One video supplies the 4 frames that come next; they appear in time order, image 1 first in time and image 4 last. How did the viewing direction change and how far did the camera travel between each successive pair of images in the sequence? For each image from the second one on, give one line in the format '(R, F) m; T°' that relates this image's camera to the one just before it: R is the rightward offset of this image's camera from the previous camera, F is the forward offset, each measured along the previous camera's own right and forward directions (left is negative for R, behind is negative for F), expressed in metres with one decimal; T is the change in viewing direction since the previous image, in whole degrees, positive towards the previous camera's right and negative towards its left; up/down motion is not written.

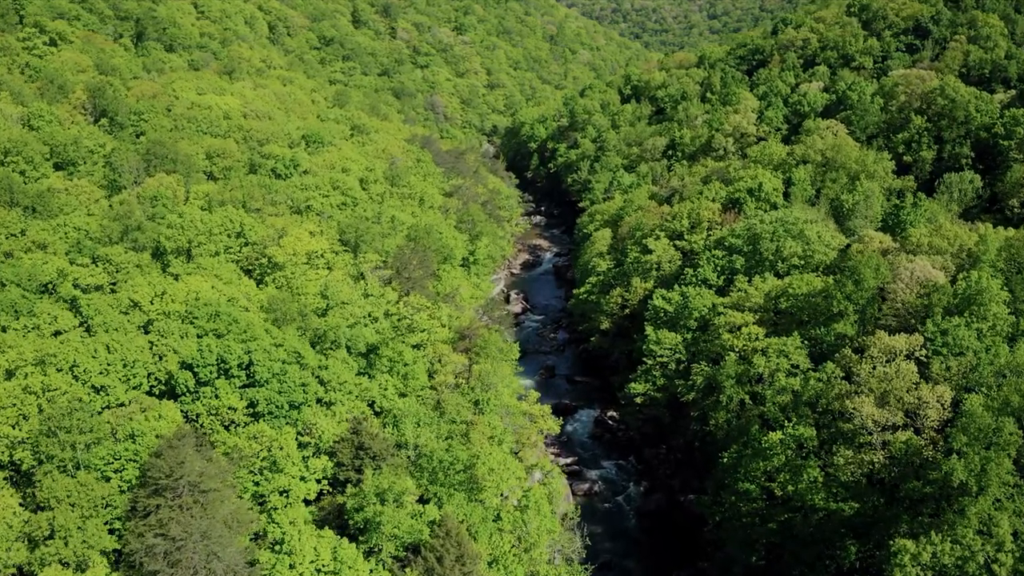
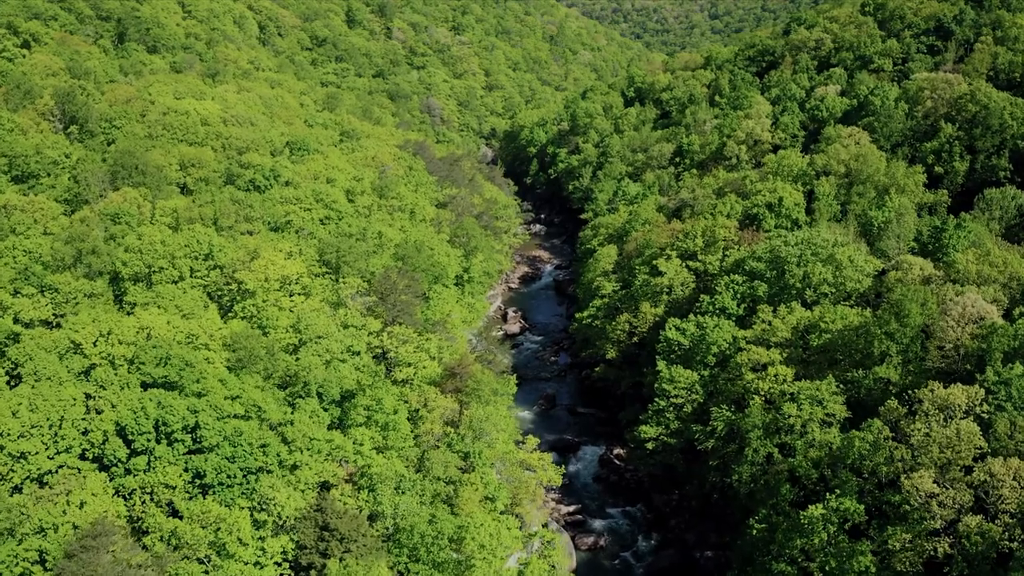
(+0.3, +6.0) m; 0°
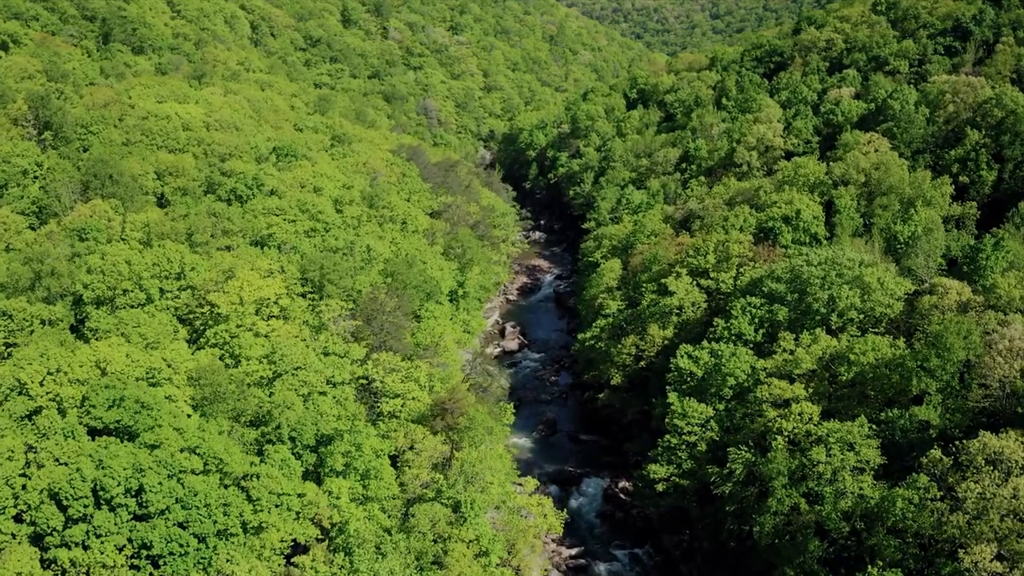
(+0.2, +4.5) m; 0°
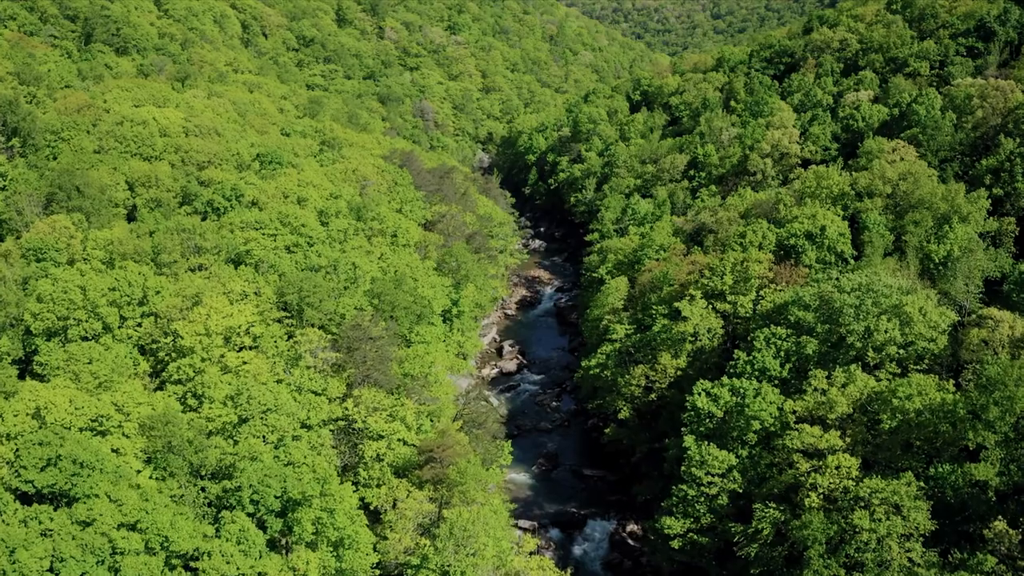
(+0.1, +5.0) m; 0°
